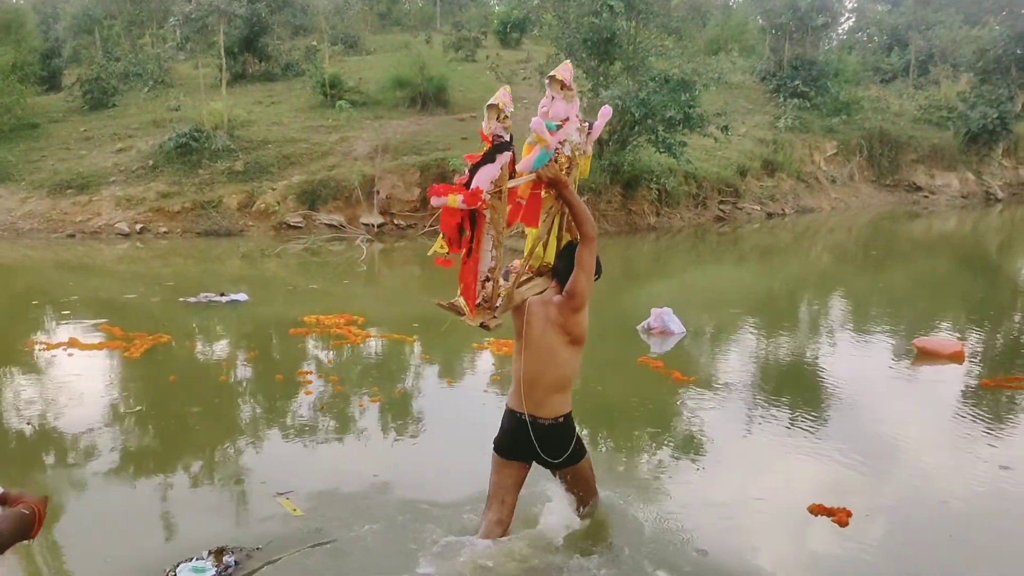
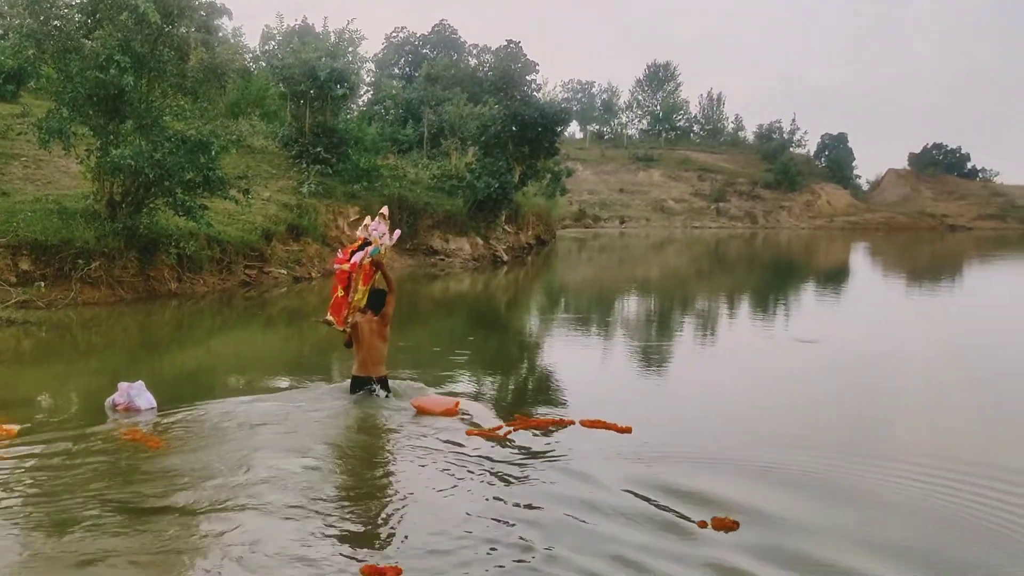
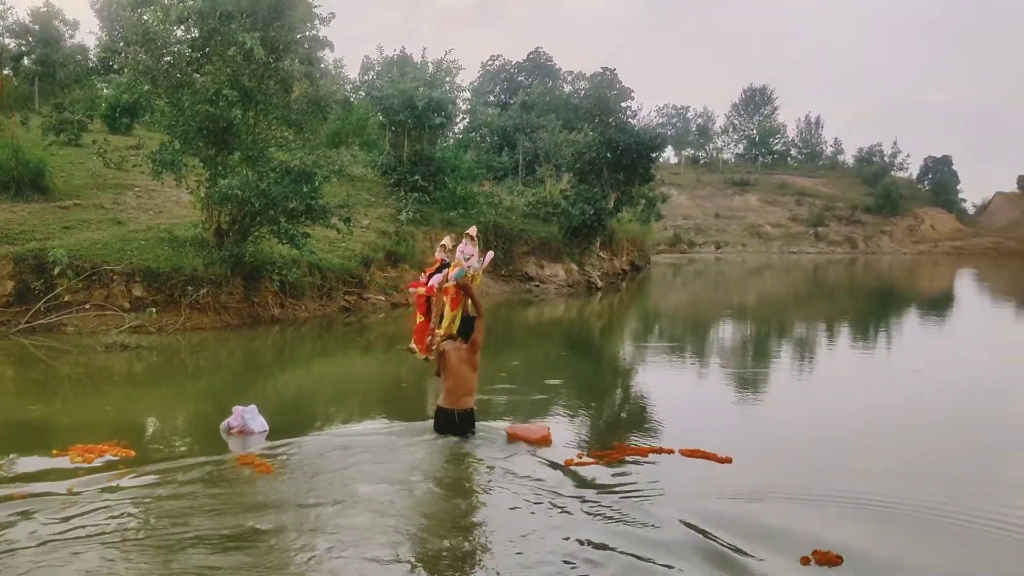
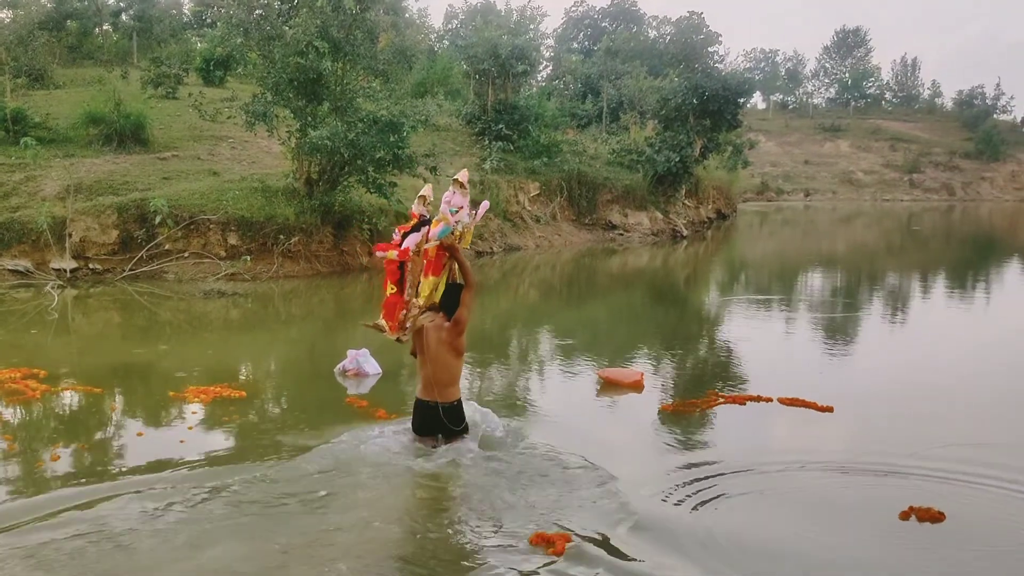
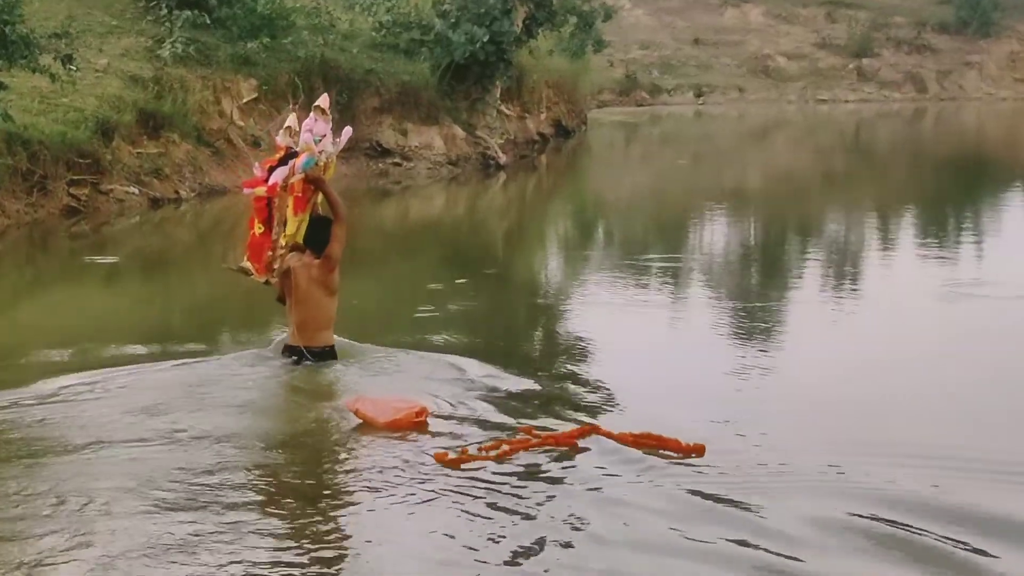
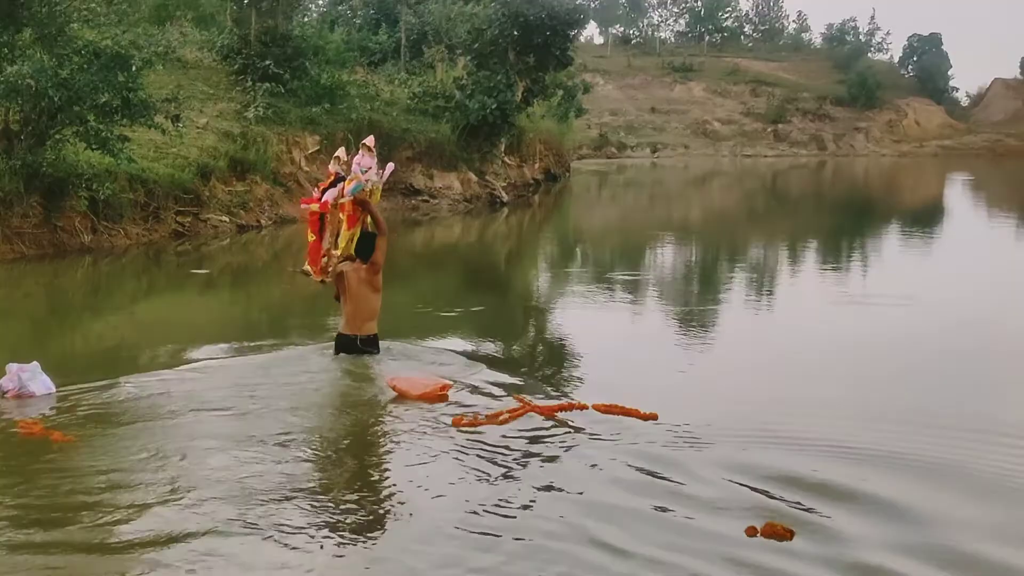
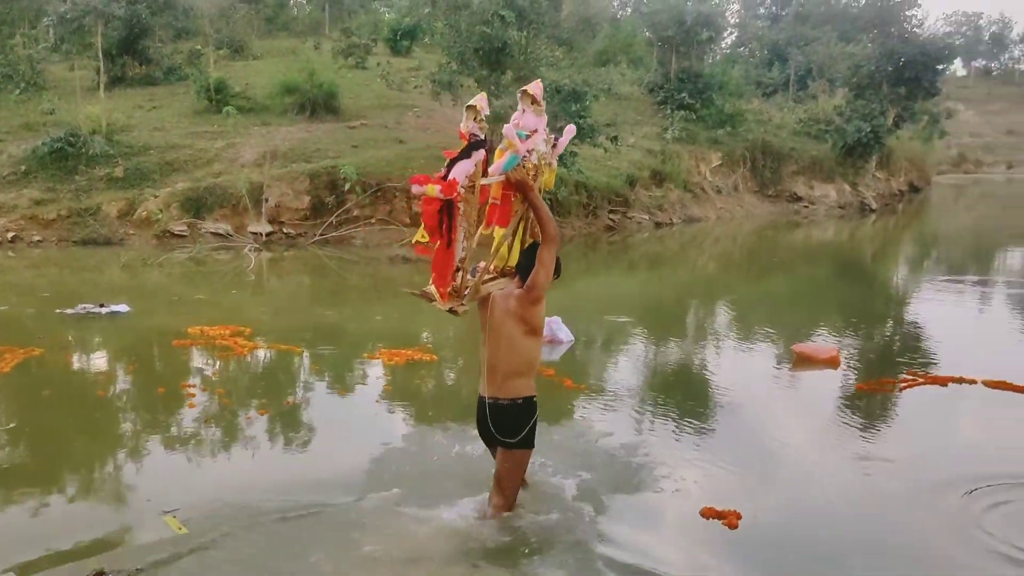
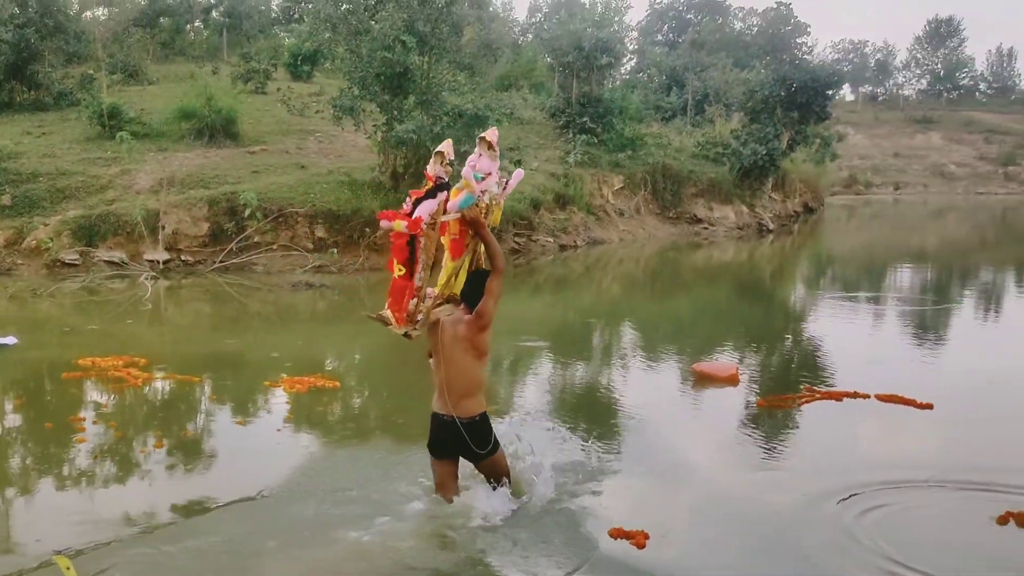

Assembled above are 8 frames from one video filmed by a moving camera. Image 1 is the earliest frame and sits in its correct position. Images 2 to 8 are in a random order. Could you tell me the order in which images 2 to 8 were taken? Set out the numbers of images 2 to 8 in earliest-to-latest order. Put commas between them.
7, 8, 4, 3, 2, 6, 5
